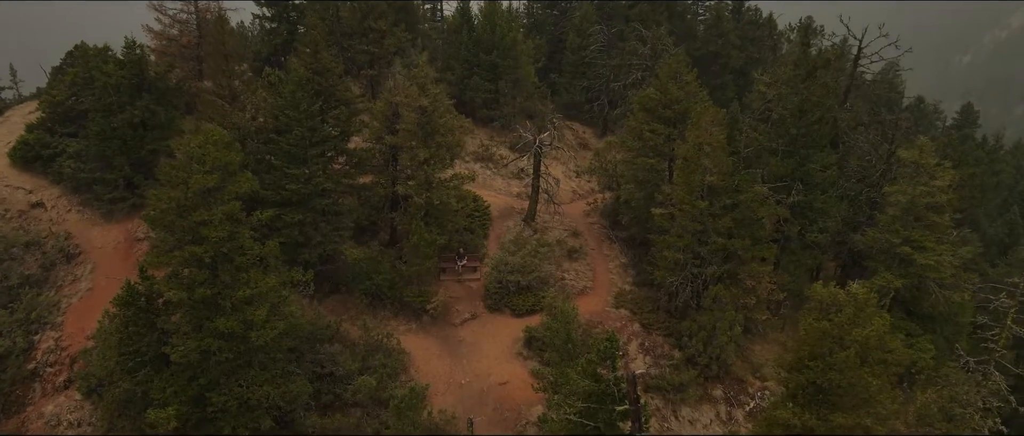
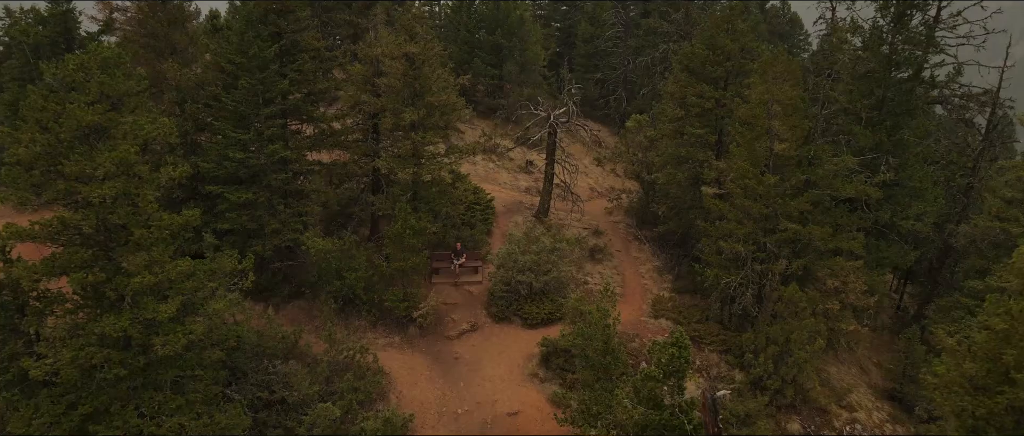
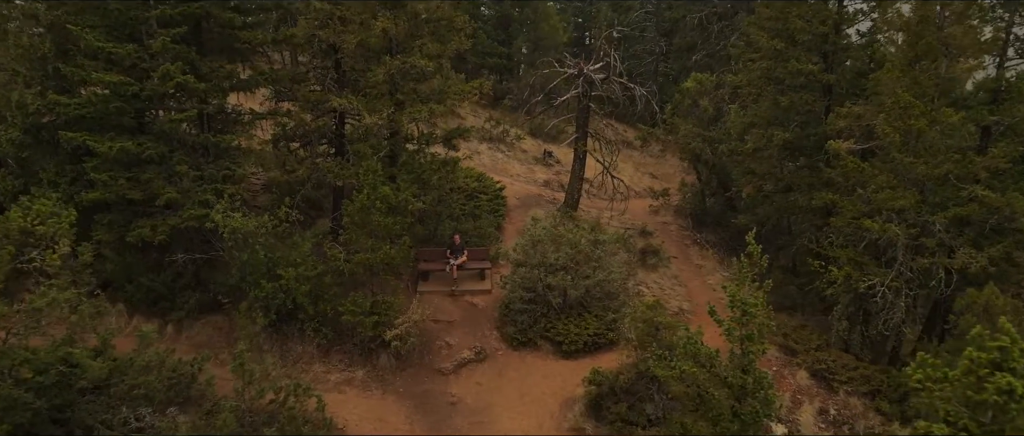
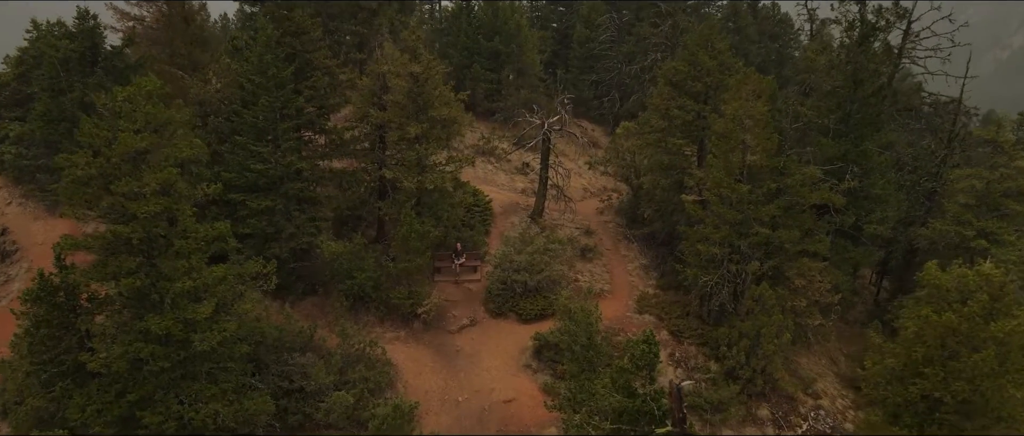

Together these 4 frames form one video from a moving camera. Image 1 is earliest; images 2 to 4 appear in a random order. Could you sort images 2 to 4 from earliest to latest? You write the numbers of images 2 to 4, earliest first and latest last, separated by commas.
4, 2, 3
